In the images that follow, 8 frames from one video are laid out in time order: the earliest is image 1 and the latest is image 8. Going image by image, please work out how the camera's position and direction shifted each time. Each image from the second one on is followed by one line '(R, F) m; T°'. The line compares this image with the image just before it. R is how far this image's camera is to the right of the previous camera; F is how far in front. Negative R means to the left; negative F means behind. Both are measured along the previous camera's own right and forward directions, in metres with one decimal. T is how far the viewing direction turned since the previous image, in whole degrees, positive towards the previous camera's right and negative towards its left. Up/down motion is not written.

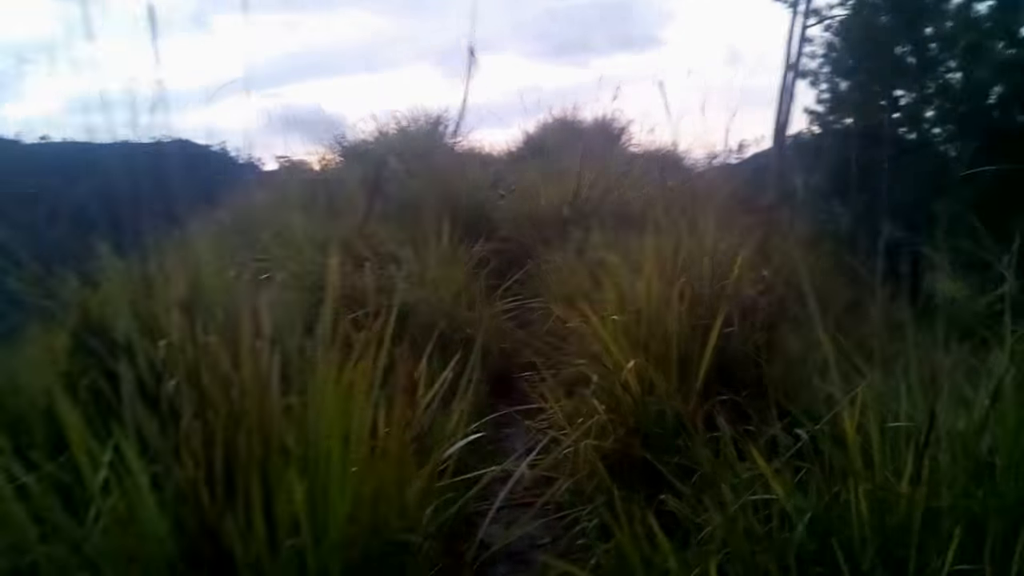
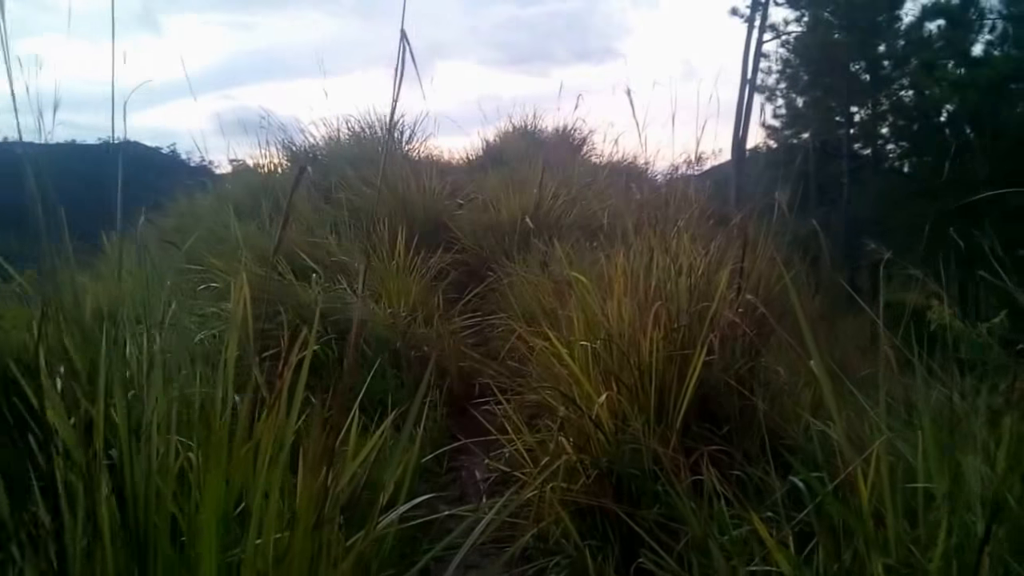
(0.0, +0.2) m; +2°
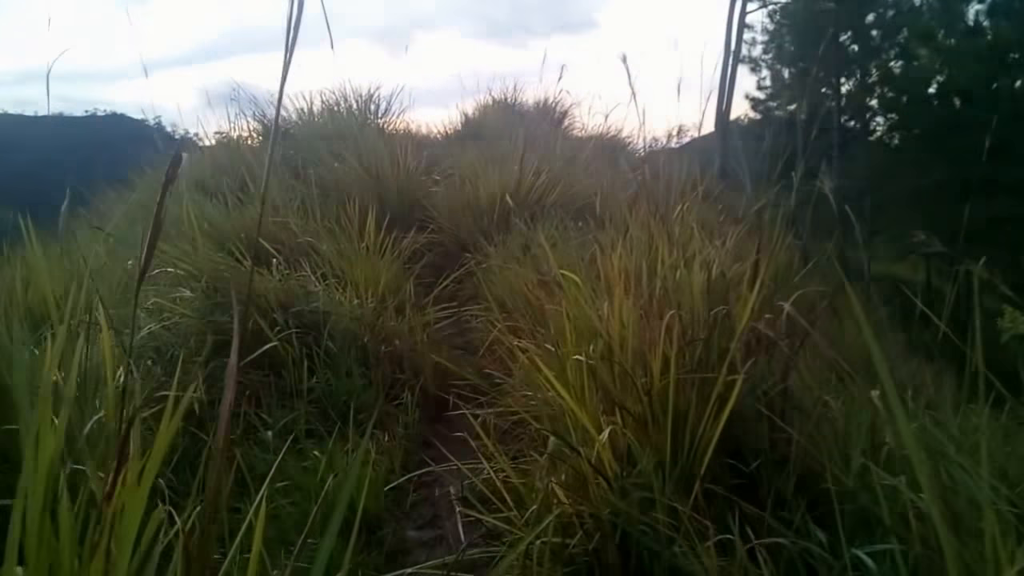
(0.0, +0.3) m; +1°
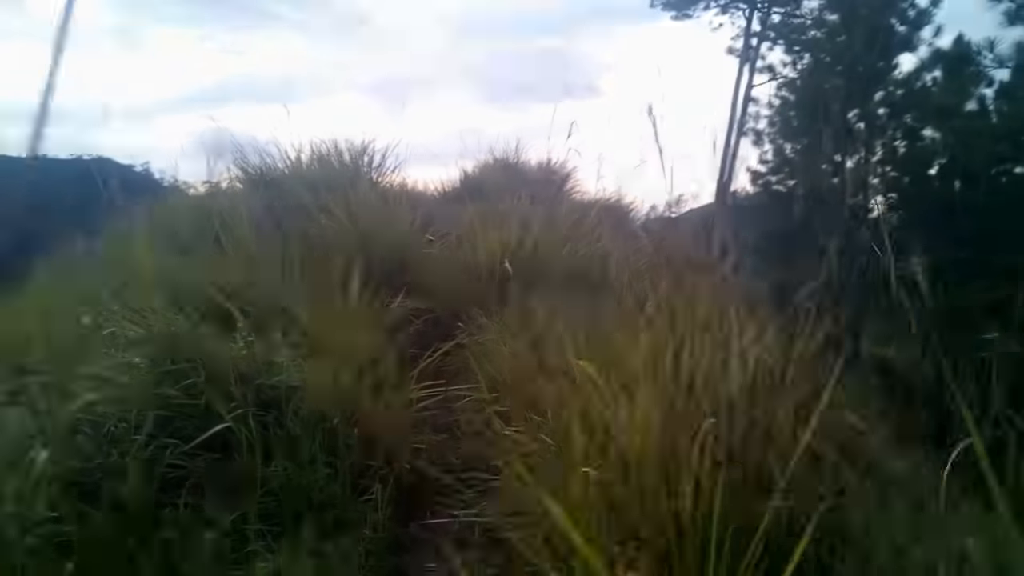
(0.0, +0.3) m; 0°
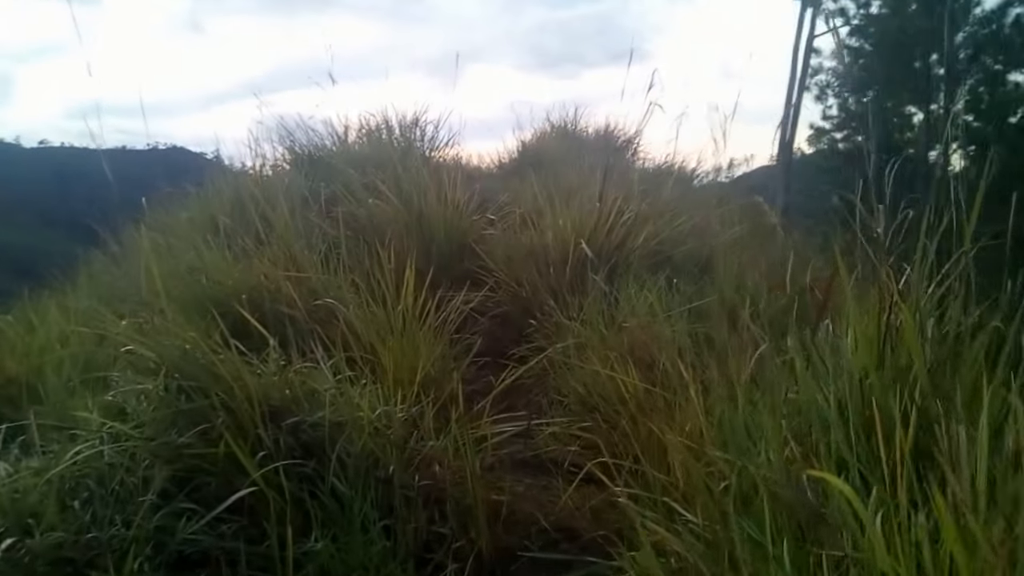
(-0.1, +0.5) m; -3°
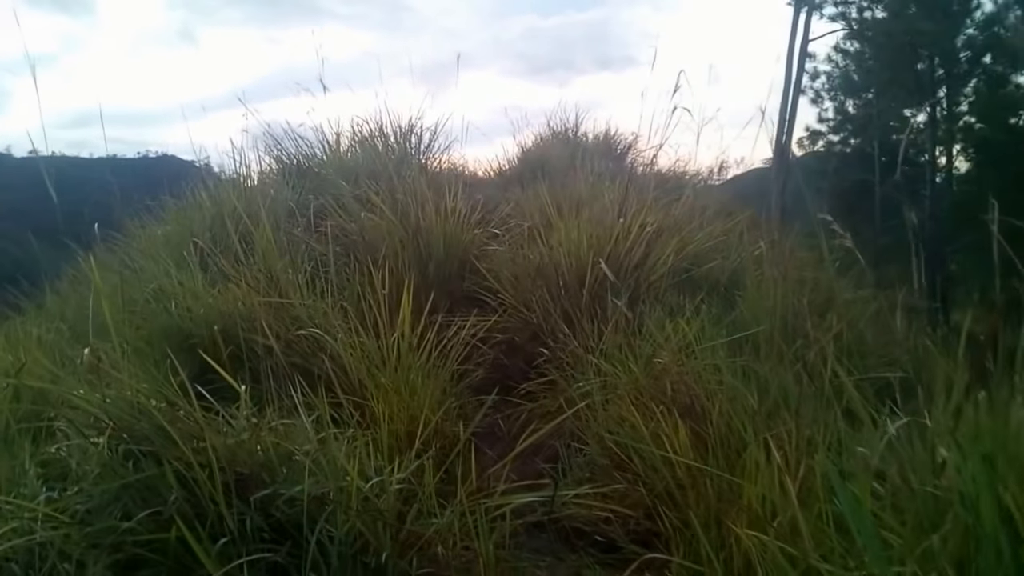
(0.0, +0.4) m; 0°
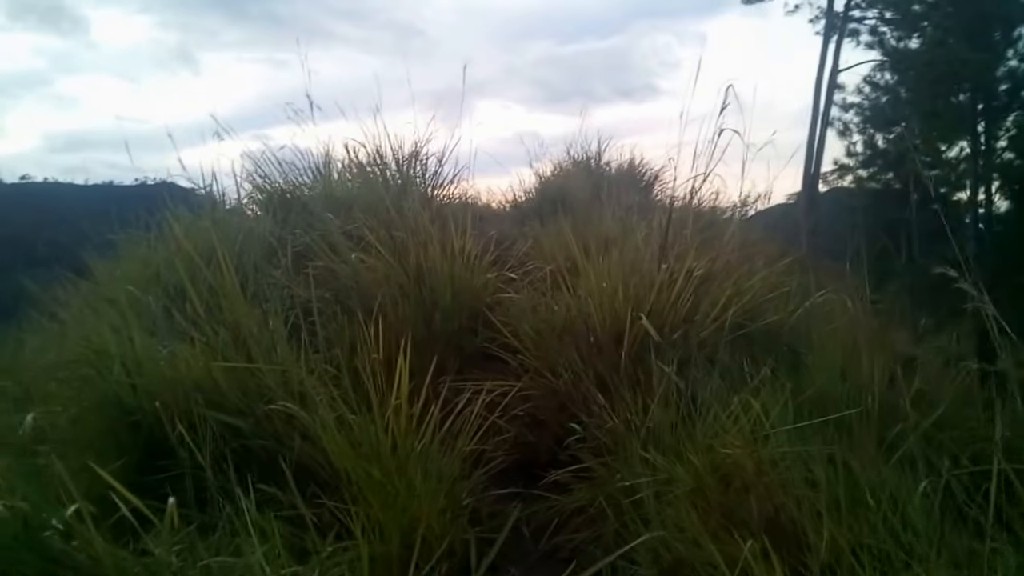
(0.0, +0.5) m; 0°
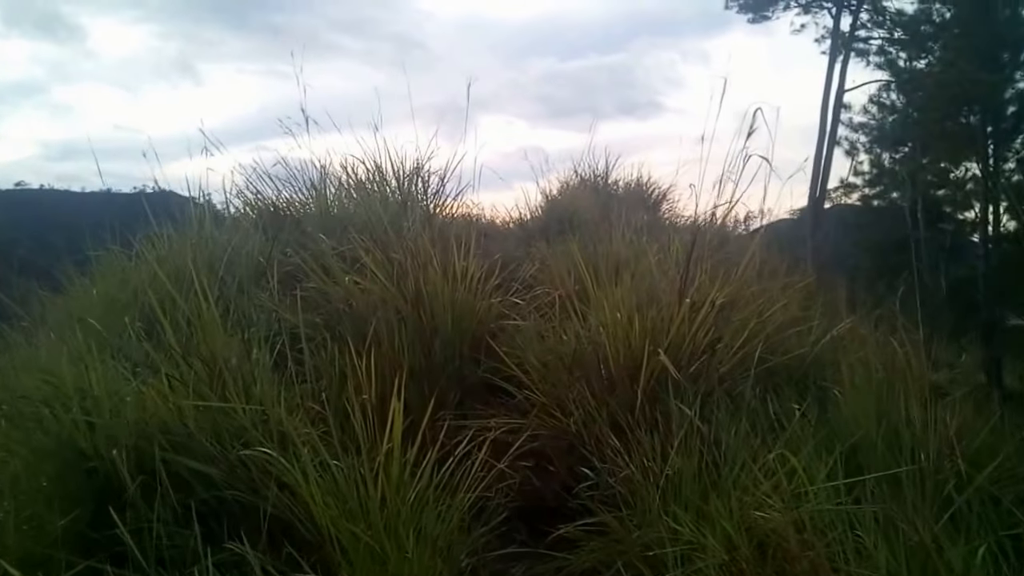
(0.0, +0.2) m; 0°
